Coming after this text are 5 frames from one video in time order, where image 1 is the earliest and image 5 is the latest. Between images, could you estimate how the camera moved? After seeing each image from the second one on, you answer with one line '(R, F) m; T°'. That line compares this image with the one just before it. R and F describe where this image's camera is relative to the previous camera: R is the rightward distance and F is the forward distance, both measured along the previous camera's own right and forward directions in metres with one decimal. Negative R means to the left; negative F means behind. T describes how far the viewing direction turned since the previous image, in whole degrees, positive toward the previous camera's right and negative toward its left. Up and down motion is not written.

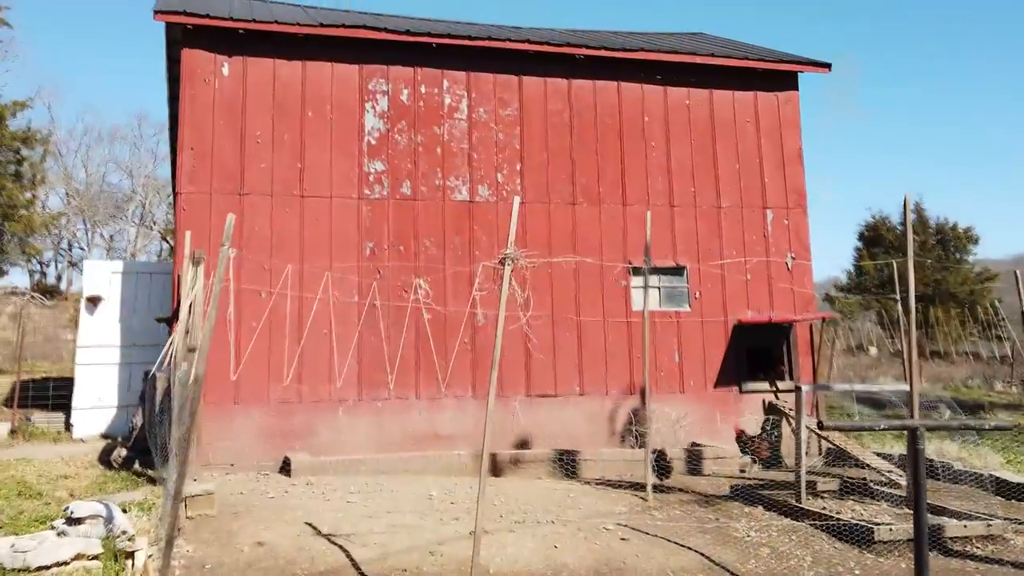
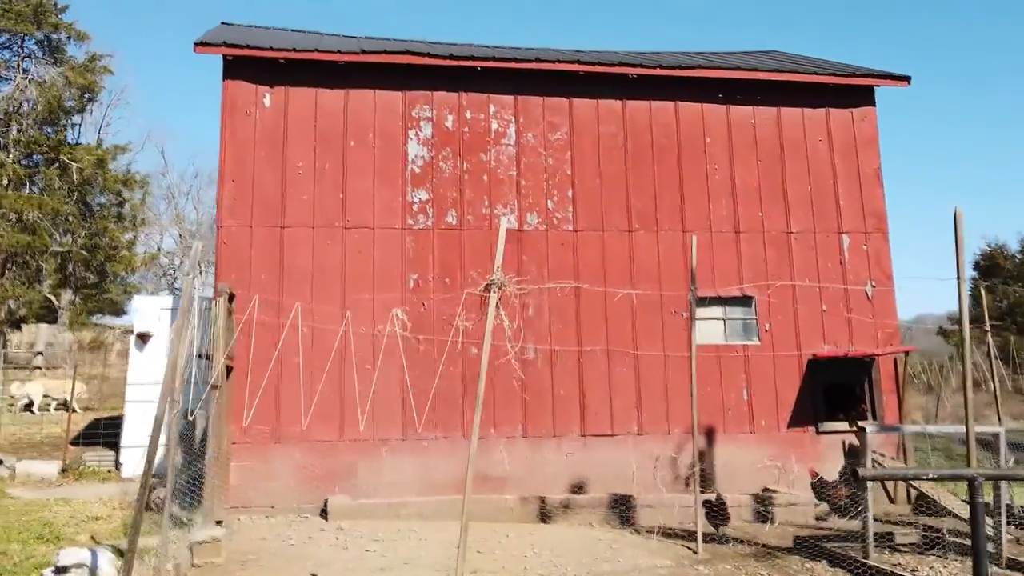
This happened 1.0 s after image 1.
(+0.1, +0.5) m; -5°
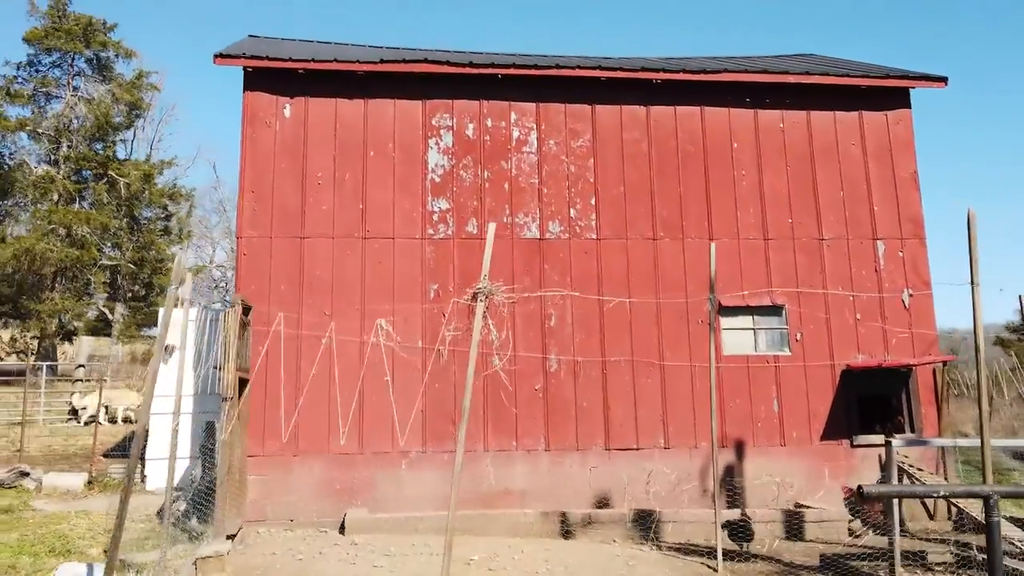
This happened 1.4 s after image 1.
(+0.1, +0.2) m; -2°
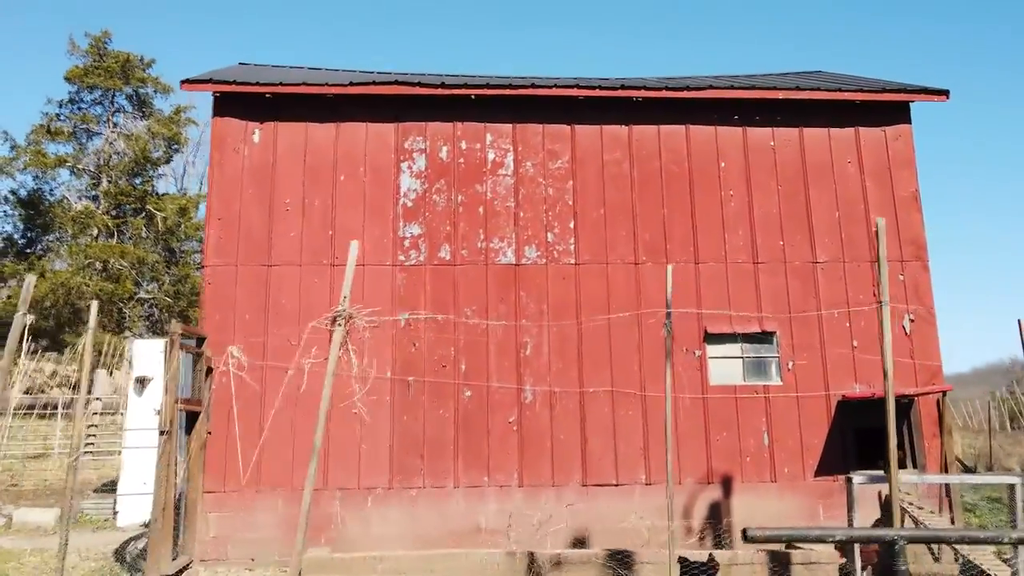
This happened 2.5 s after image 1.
(+0.7, +0.4) m; -2°
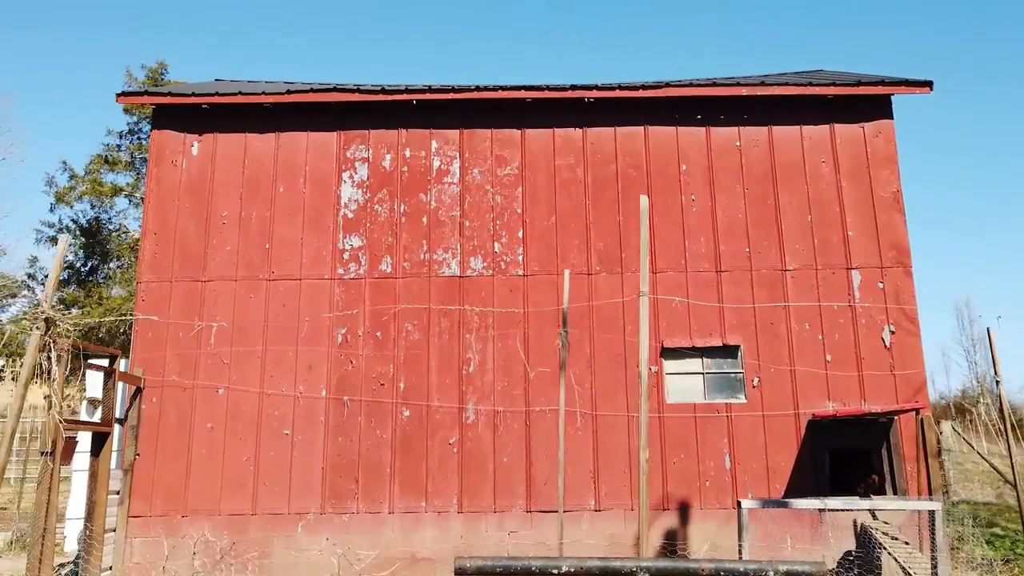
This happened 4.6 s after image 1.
(+1.2, +0.5) m; -3°
